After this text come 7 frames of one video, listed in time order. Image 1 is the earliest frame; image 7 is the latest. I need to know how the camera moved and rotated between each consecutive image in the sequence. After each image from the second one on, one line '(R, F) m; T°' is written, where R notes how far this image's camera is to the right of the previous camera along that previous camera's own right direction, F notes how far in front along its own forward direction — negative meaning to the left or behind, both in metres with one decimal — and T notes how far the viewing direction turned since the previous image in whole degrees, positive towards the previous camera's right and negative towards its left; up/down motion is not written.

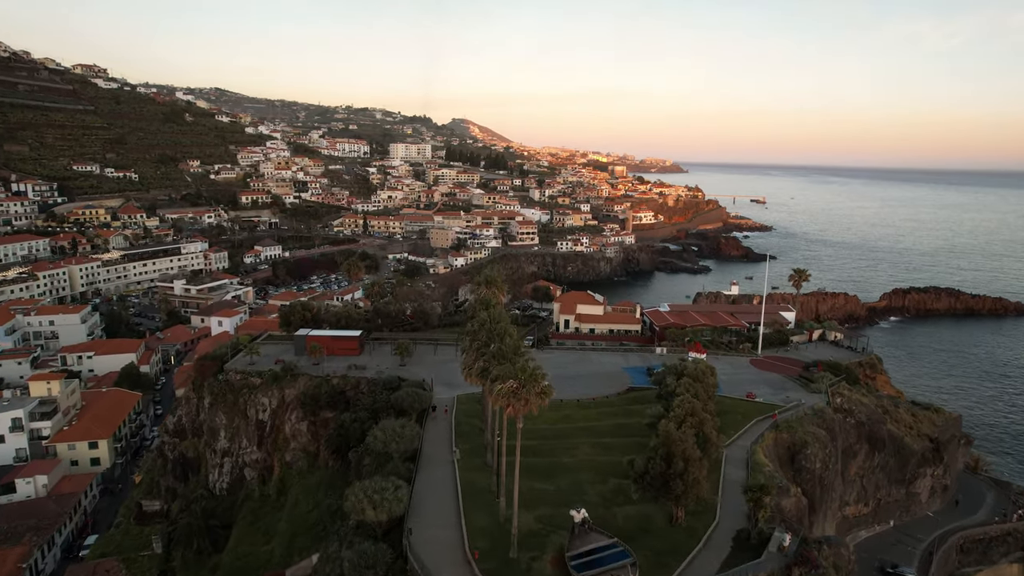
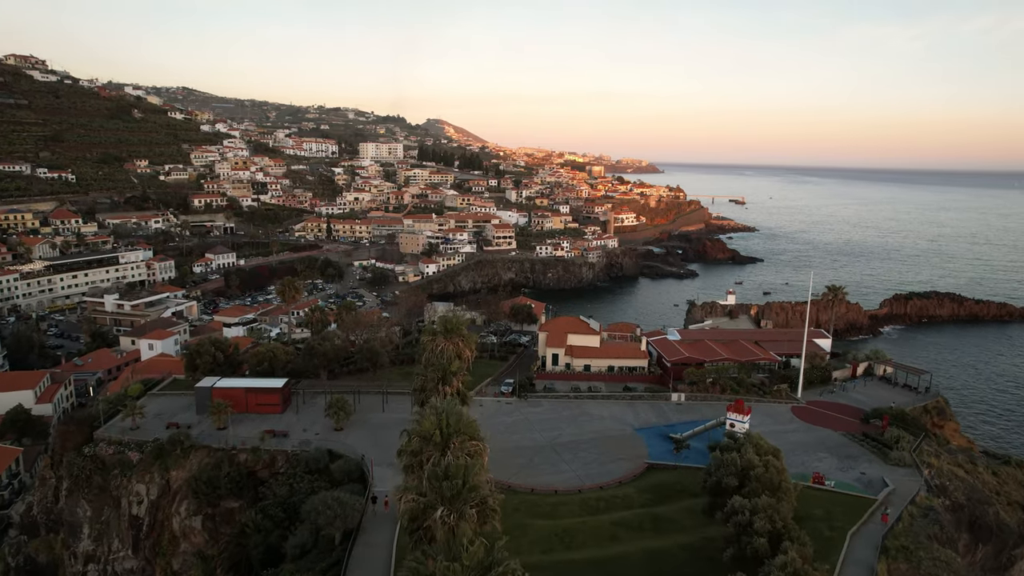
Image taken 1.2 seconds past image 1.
(+0.1, +5.0) m; +2°
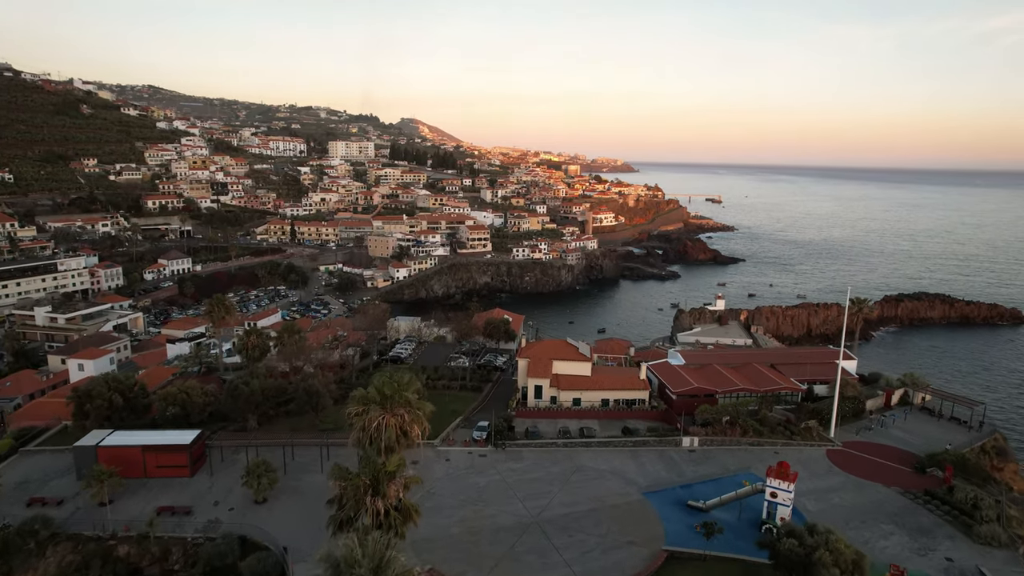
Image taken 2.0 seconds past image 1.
(+0.1, +3.3) m; +2°
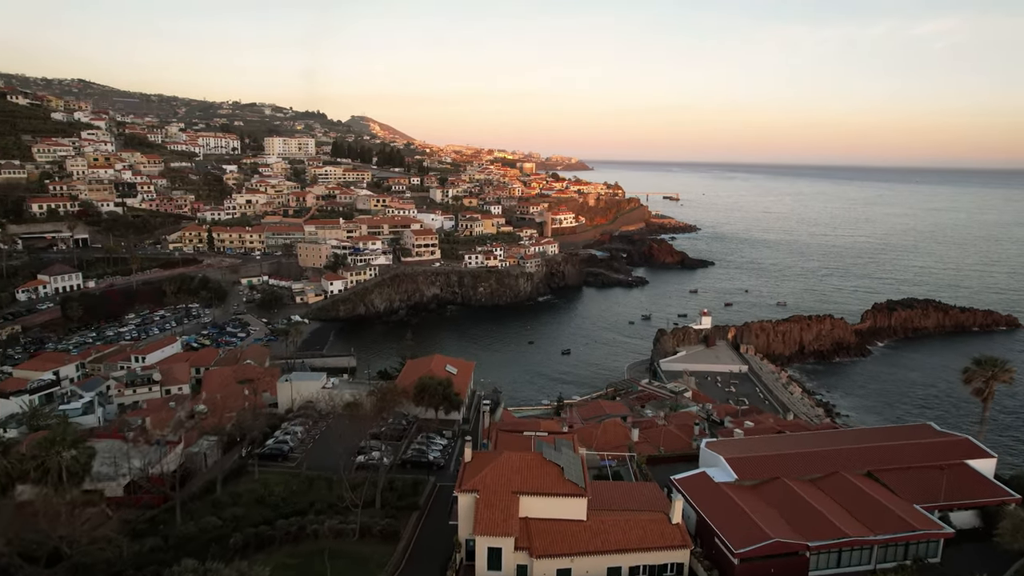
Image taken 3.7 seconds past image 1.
(+0.3, +7.5) m; +4°
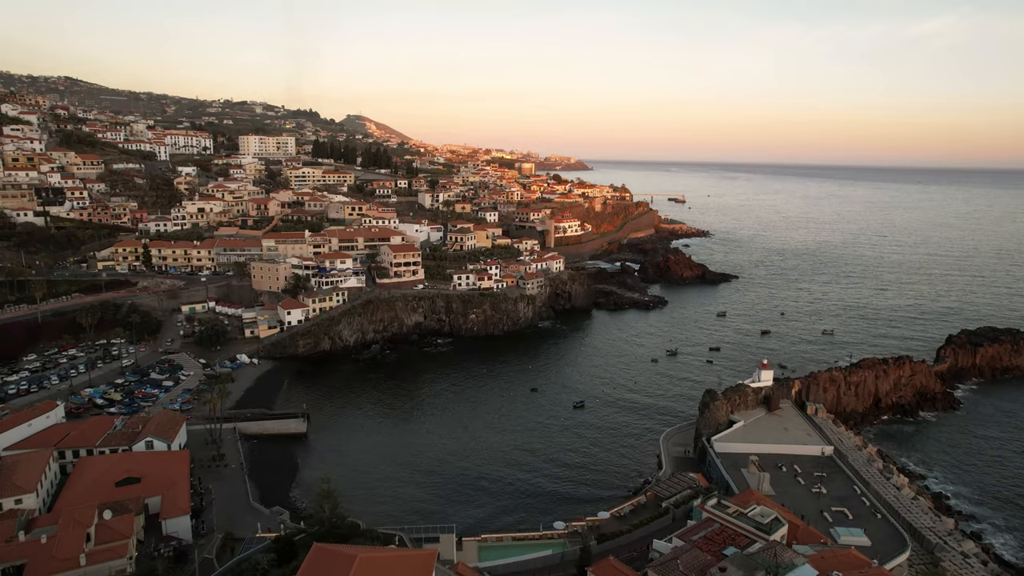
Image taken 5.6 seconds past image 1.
(0.0, +9.9) m; 0°
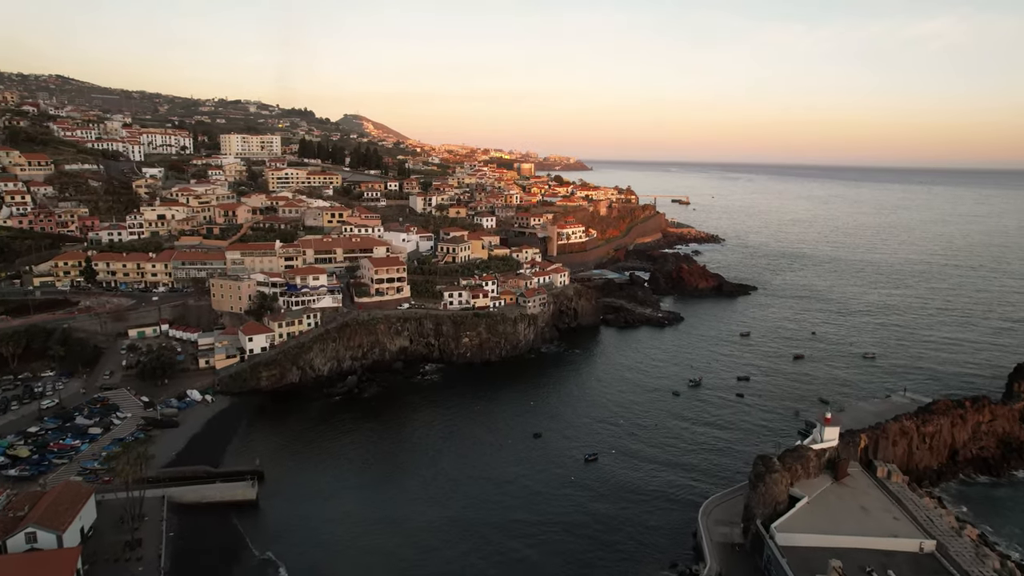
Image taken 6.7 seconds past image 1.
(0.0, +6.4) m; 0°
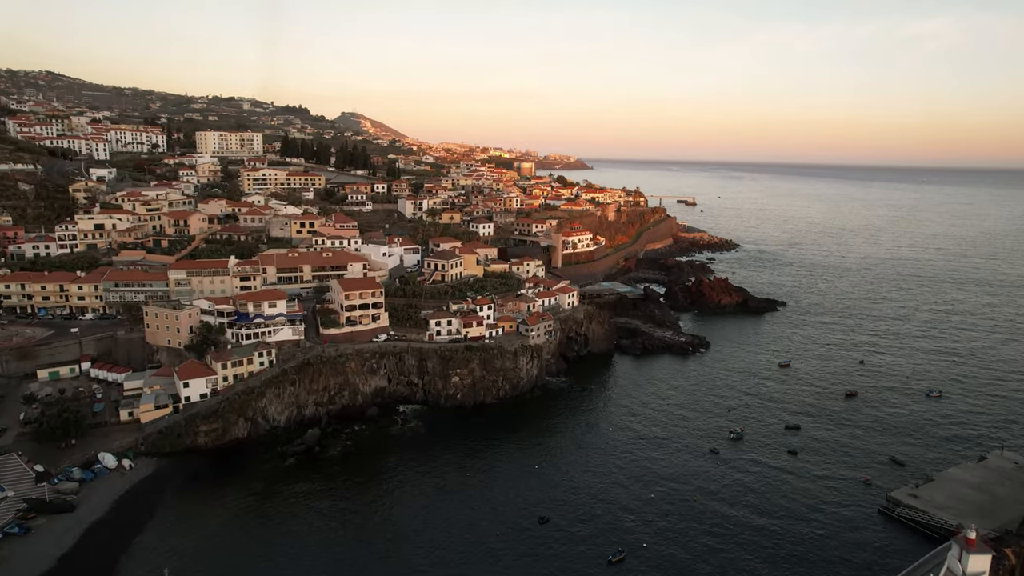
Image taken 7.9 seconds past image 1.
(0.0, +7.7) m; 0°
